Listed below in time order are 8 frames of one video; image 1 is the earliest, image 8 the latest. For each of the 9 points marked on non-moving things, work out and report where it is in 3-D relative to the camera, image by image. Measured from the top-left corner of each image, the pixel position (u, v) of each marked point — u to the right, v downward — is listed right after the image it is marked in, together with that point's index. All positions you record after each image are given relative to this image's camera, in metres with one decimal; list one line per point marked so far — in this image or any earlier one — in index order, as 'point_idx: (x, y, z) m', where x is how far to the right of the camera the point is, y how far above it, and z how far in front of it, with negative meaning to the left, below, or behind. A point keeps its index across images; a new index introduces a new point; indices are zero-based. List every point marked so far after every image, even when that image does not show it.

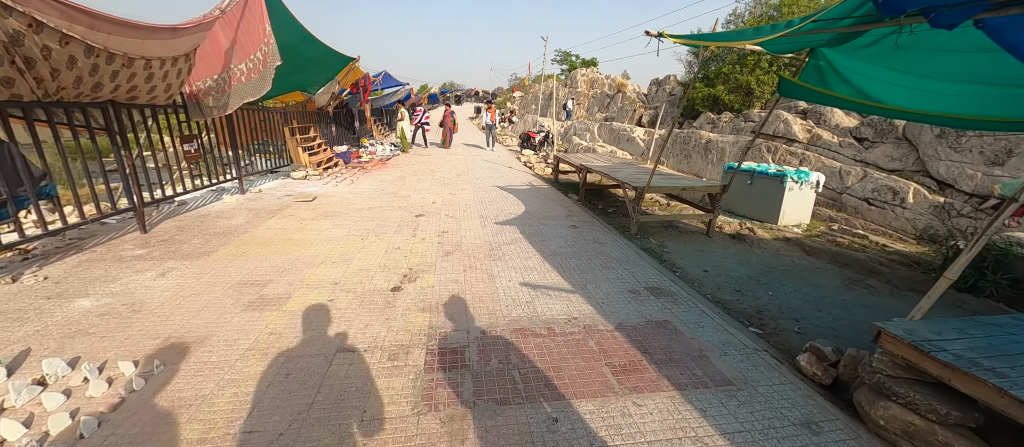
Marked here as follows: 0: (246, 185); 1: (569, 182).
0: (-5.2, +0.7, +6.5) m
1: (+1.4, +1.0, +8.5) m
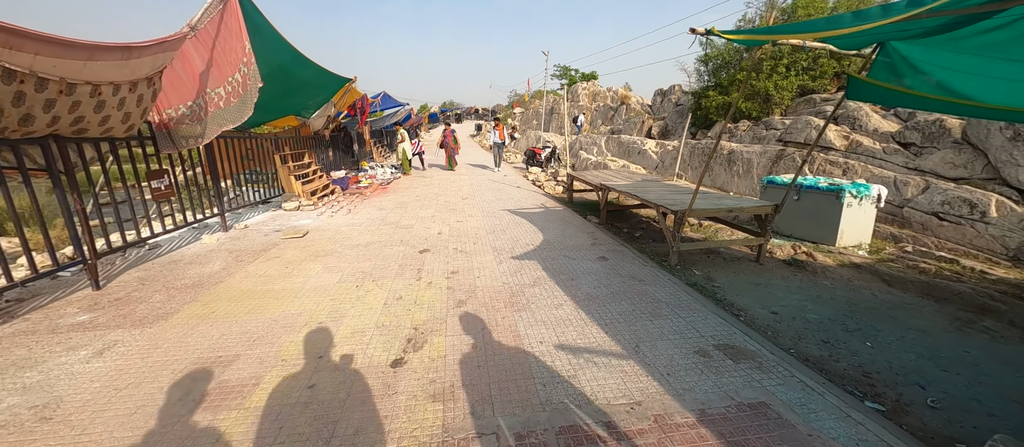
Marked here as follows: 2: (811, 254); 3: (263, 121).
0: (-5.0, 0.0, +5.9) m
1: (+1.7, +0.5, +7.8) m
2: (+4.1, -0.4, +4.6) m
3: (-6.1, +2.5, +7.9) m
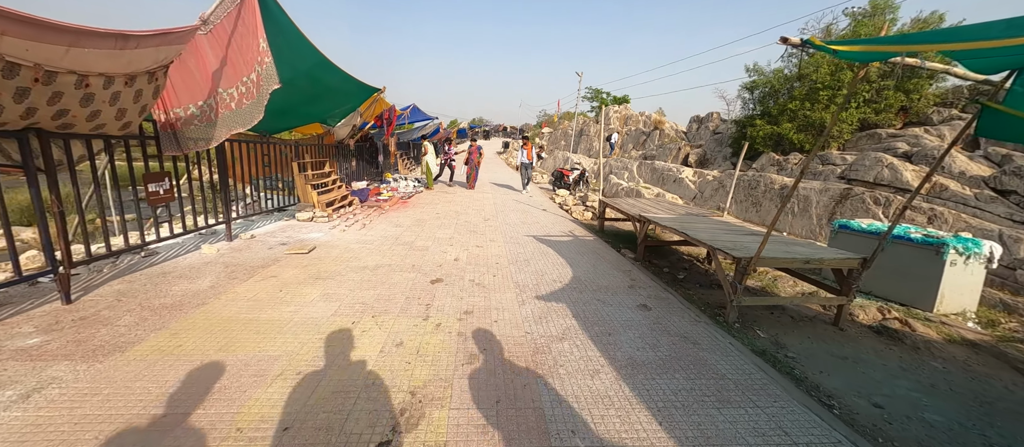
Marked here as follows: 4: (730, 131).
0: (-4.6, -0.1, +5.6) m
1: (+2.2, -0.2, +7.1) m
2: (+4.4, -1.1, +3.7) m
3: (-5.4, +2.3, +7.8) m
4: (+10.0, +4.3, +15.4) m
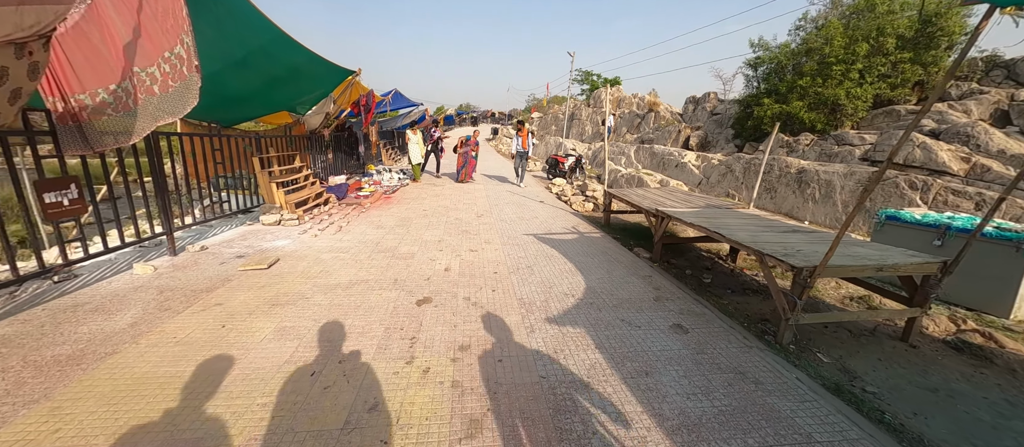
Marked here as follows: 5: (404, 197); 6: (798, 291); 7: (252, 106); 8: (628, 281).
0: (-4.6, -0.2, +4.7) m
1: (+2.1, -0.1, +6.4) m
2: (+4.4, -1.0, +3.1) m
3: (-5.5, +2.2, +6.8) m
4: (+9.6, +4.9, +14.7) m
5: (-2.7, +0.6, +8.3) m
6: (+2.4, -0.6, +2.8) m
7: (-5.1, +2.3, +6.5) m
8: (+1.3, -0.7, +3.9) m
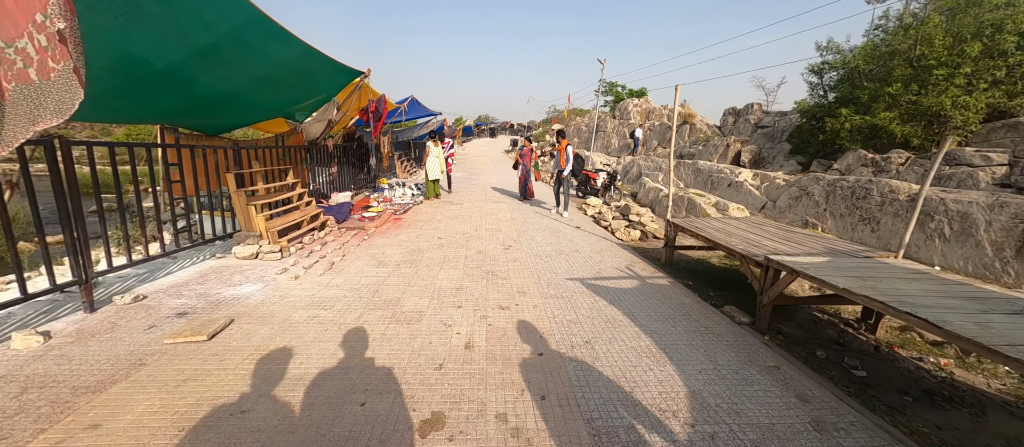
0: (-4.1, -0.6, +3.6) m
1: (+2.7, -0.7, +5.0) m
2: (+4.8, -1.6, +1.6) m
3: (-4.9, +1.8, +5.8) m
4: (+10.6, +3.9, +13.1) m
5: (-2.0, +0.1, +7.1) m
6: (+2.8, -1.1, +1.4) m
7: (-4.5, +1.9, +5.4) m
8: (+1.8, -1.2, +2.5) m
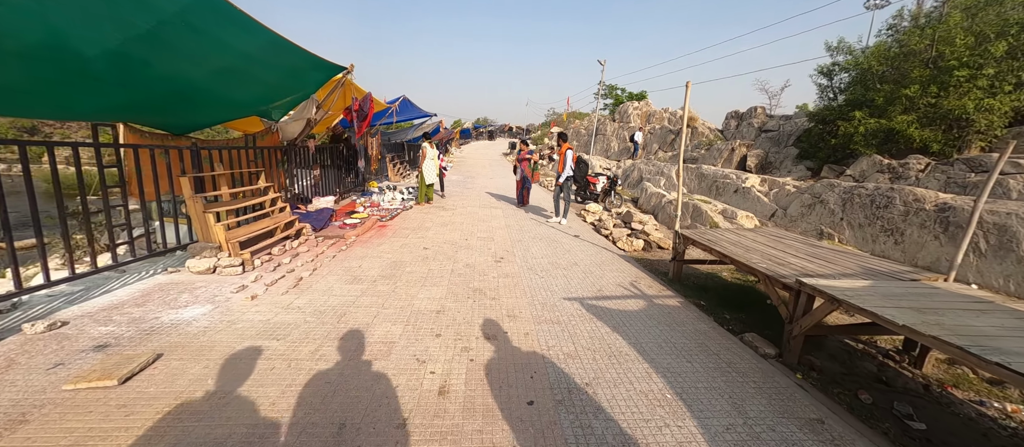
0: (-4.2, -0.7, +3.1) m
1: (+2.6, -0.8, +4.5) m
2: (+4.7, -1.7, +1.1) m
3: (-5.0, +1.6, +5.3) m
4: (+10.5, +3.6, +12.7) m
5: (-2.2, -0.1, +6.6) m
6: (+2.7, -1.2, +0.9) m
7: (-4.6, +1.7, +4.9) m
8: (+1.7, -1.3, +2.0) m
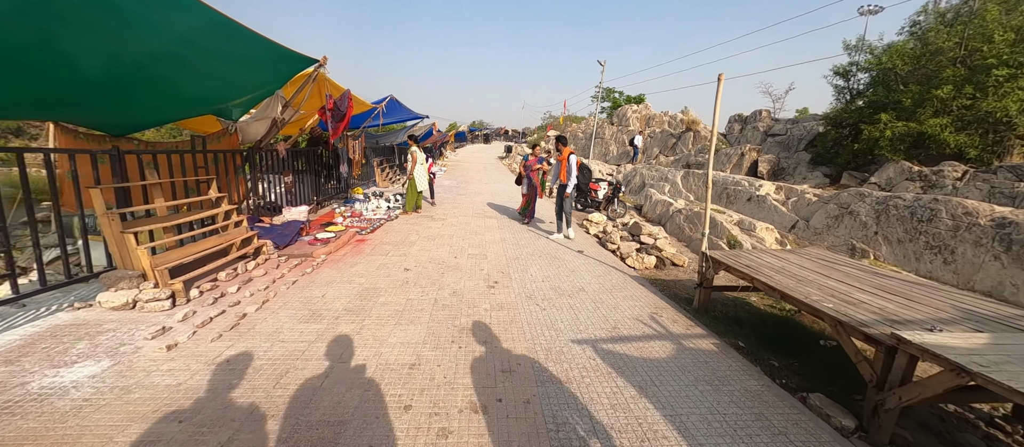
0: (-4.2, -0.9, +2.3) m
1: (+2.5, -1.1, +3.8) m
2: (+4.7, -1.9, +0.4) m
3: (-5.1, +1.4, +4.5) m
4: (+10.4, +3.3, +12.1) m
5: (-2.2, -0.3, +5.8) m
6: (+2.7, -1.4, +0.2) m
7: (-4.6, +1.5, +4.1) m
8: (+1.6, -1.5, +1.3) m
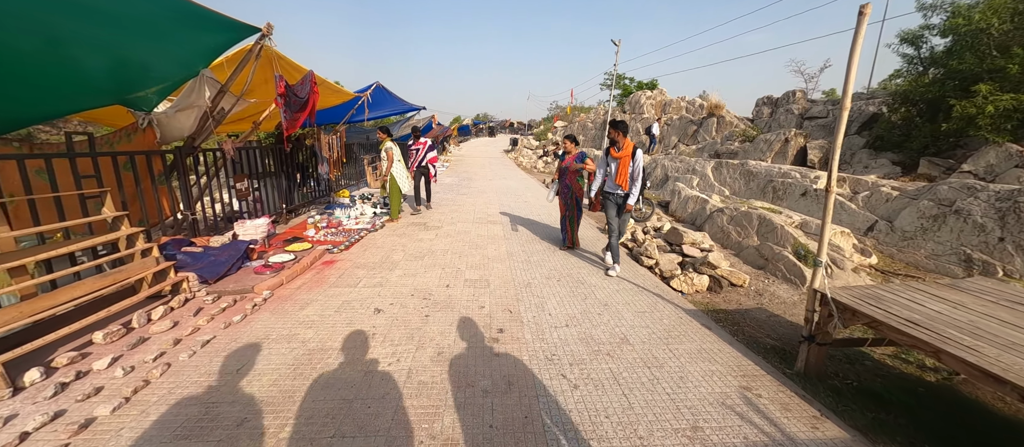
0: (-4.2, -1.3, +1.1) m
1: (+2.6, -1.2, +2.5) m
2: (+4.7, -2.1, -1.0) m
3: (-5.0, +1.1, +3.3) m
4: (+10.5, +3.5, +10.5) m
5: (-2.1, -0.5, +4.6) m
6: (+2.7, -1.6, -1.2) m
7: (-4.6, +1.2, +2.9) m
8: (+1.7, -1.7, 0.0) m
